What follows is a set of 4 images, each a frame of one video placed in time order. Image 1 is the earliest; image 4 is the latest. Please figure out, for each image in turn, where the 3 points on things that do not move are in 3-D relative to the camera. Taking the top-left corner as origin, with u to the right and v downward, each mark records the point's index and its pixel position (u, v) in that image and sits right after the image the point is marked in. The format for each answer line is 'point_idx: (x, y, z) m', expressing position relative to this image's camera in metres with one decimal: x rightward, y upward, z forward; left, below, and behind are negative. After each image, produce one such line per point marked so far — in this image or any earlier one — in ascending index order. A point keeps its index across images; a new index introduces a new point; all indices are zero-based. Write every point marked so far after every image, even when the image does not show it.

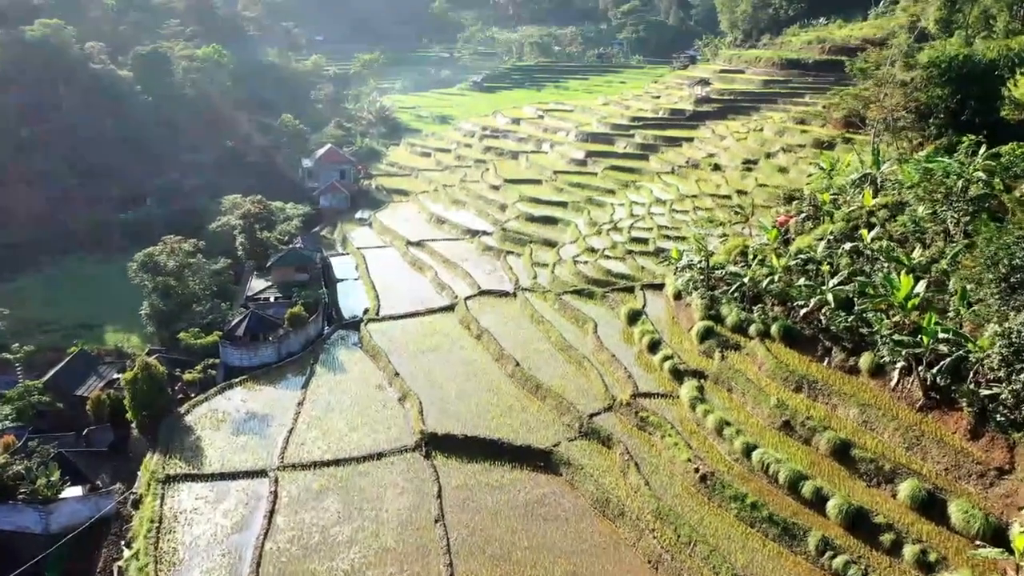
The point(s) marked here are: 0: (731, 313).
0: (+5.7, -0.7, +19.4) m
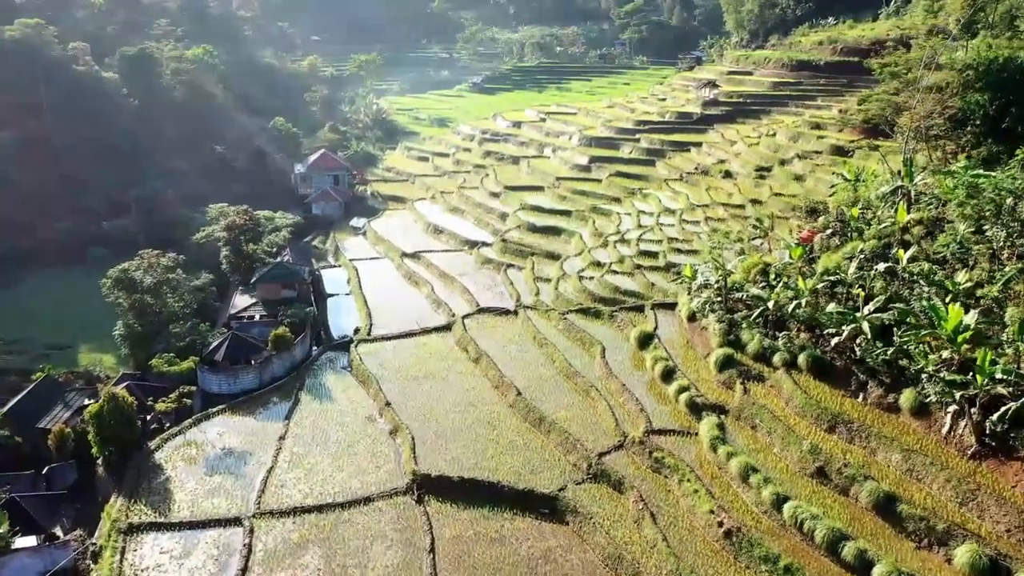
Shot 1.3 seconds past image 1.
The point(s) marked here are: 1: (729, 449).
0: (+5.7, -1.2, +17.8) m
1: (+4.4, -3.3, +15.2) m
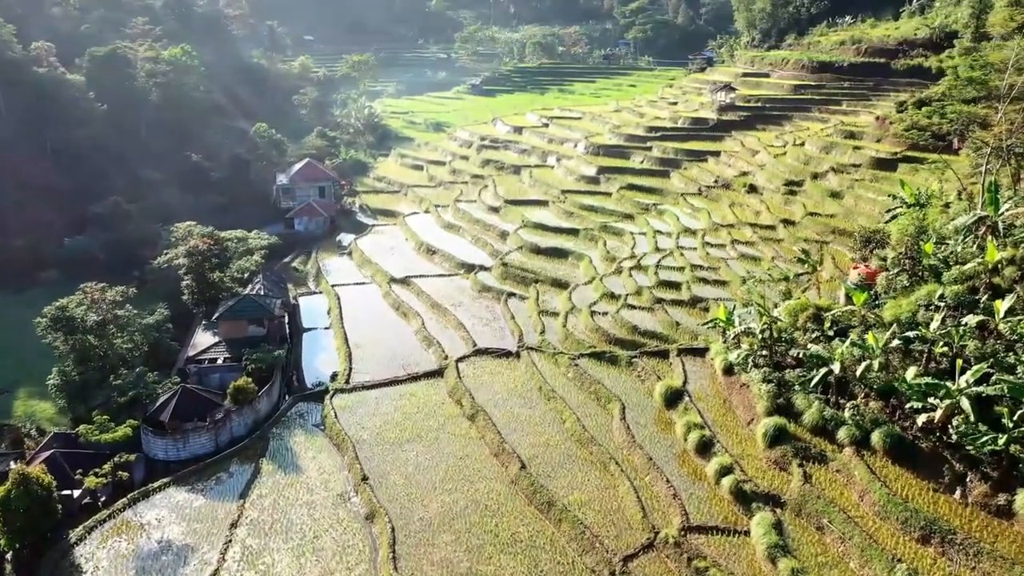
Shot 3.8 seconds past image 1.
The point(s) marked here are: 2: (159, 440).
0: (+5.8, -2.3, +14.5) m
1: (+4.4, -4.4, +11.9) m
2: (-8.1, -3.5, +17.1) m
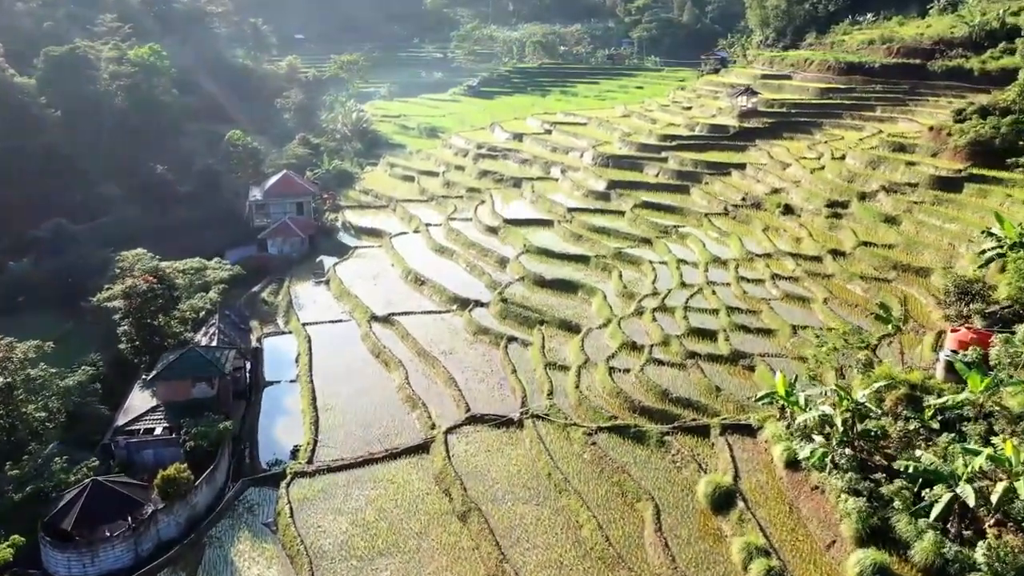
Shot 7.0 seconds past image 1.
0: (+5.8, -3.6, +10.6) m
1: (+4.5, -5.6, +8.0) m
2: (-8.1, -4.7, +13.3) m
